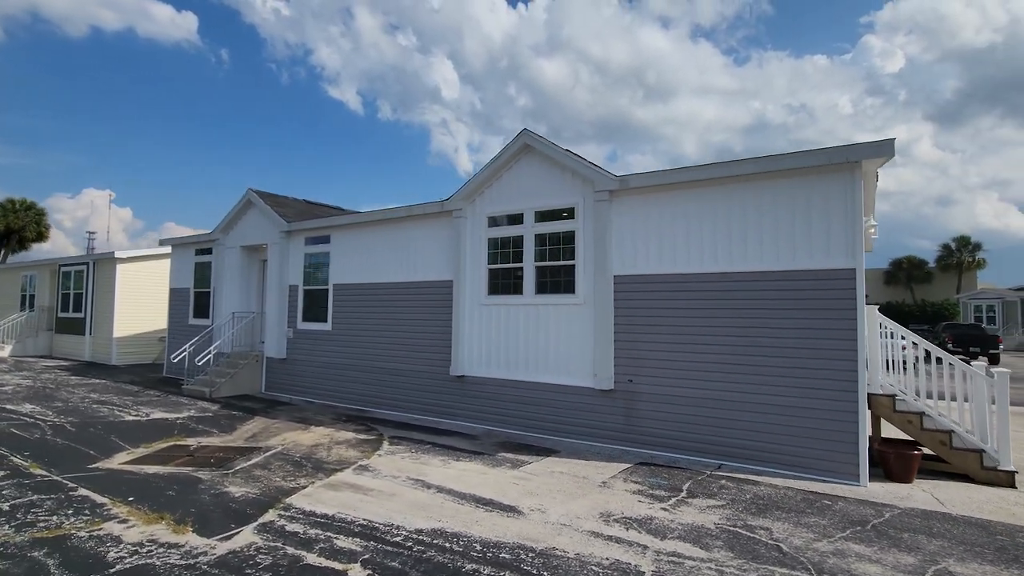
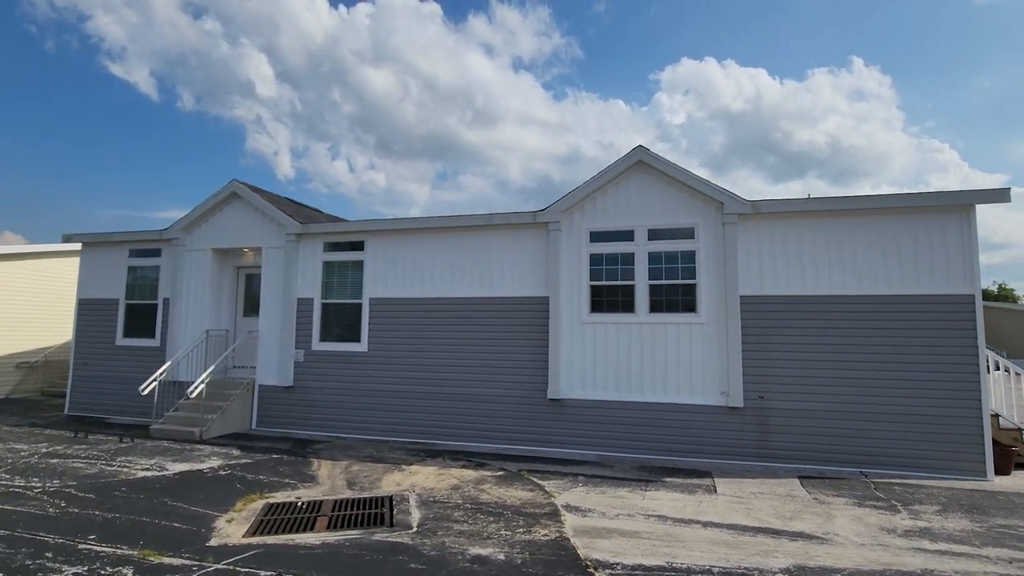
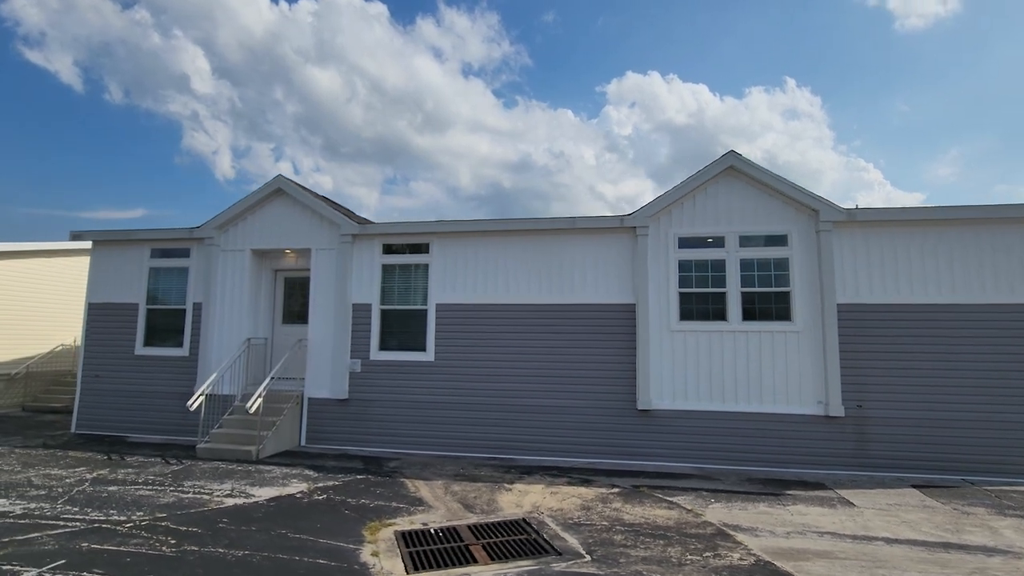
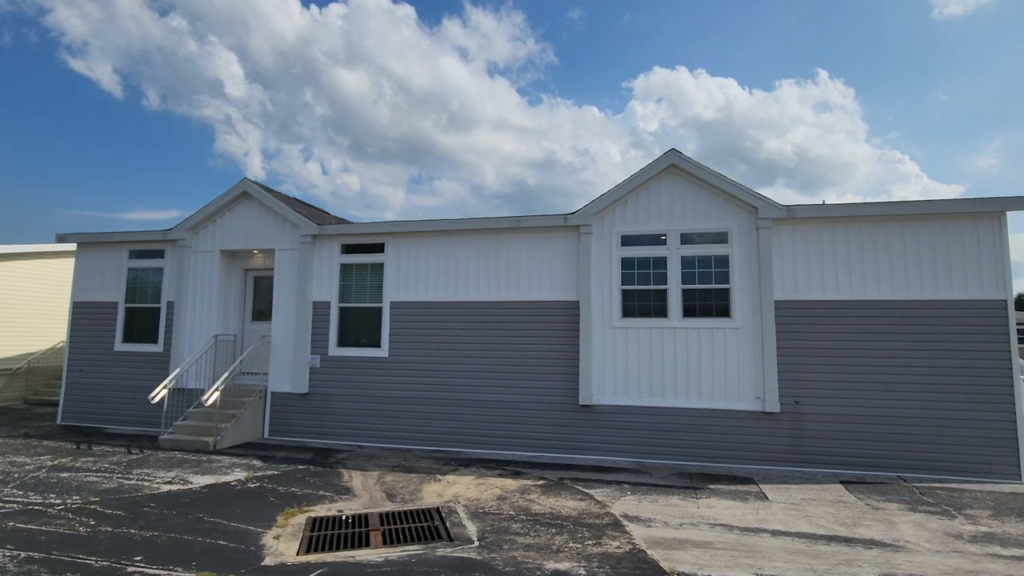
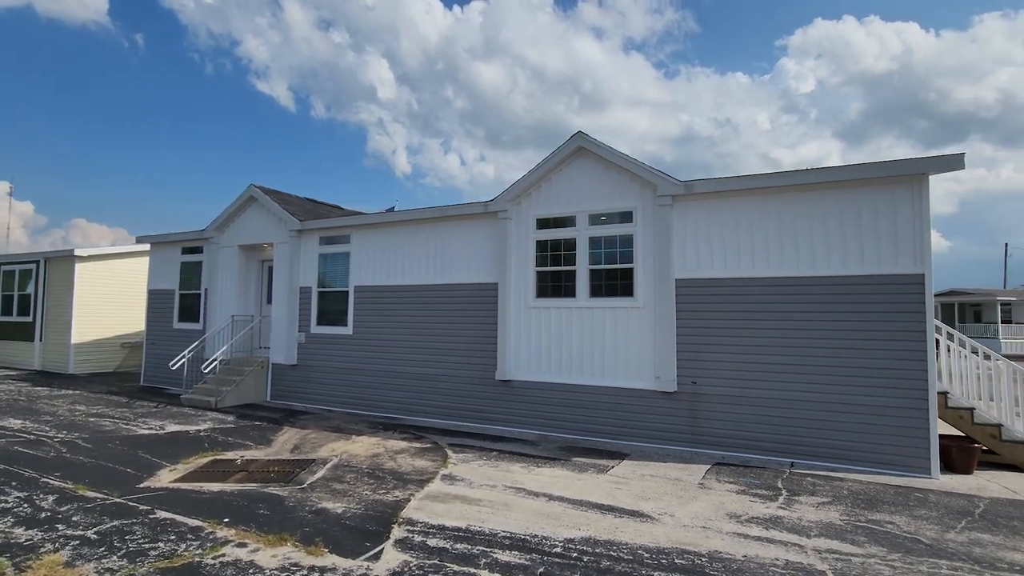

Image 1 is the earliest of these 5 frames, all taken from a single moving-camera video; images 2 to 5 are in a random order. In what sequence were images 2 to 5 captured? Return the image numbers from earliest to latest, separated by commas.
5, 2, 4, 3
